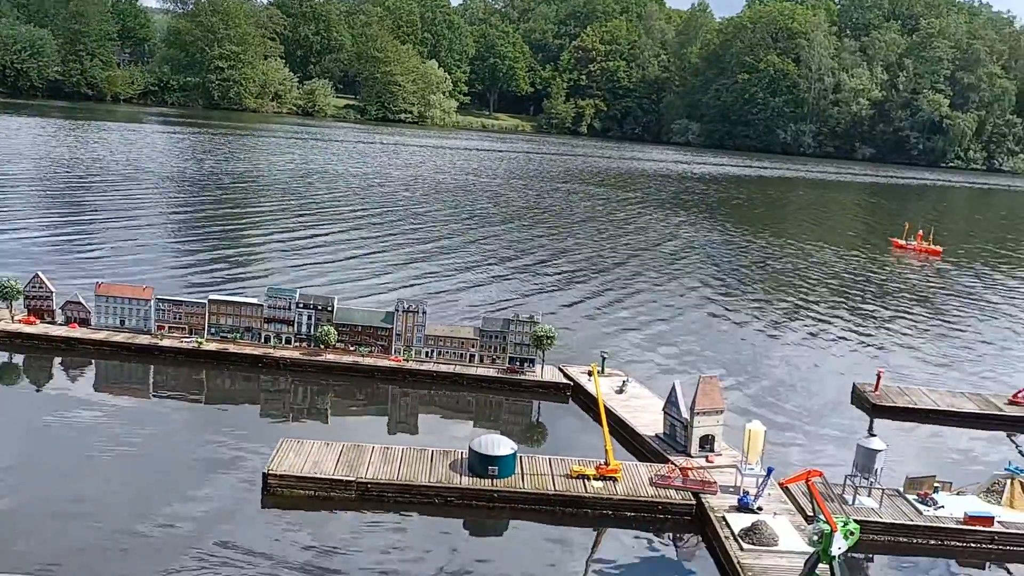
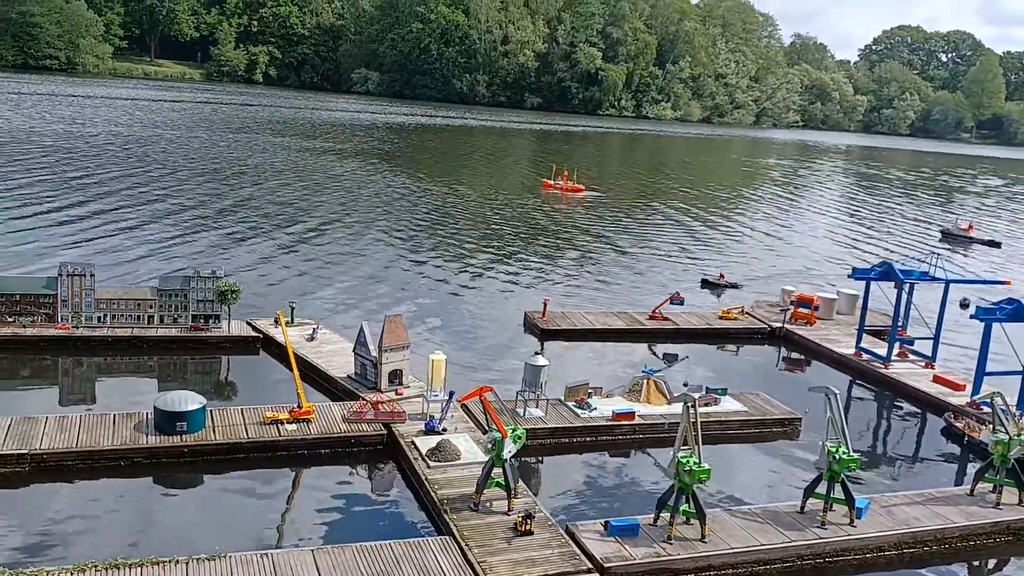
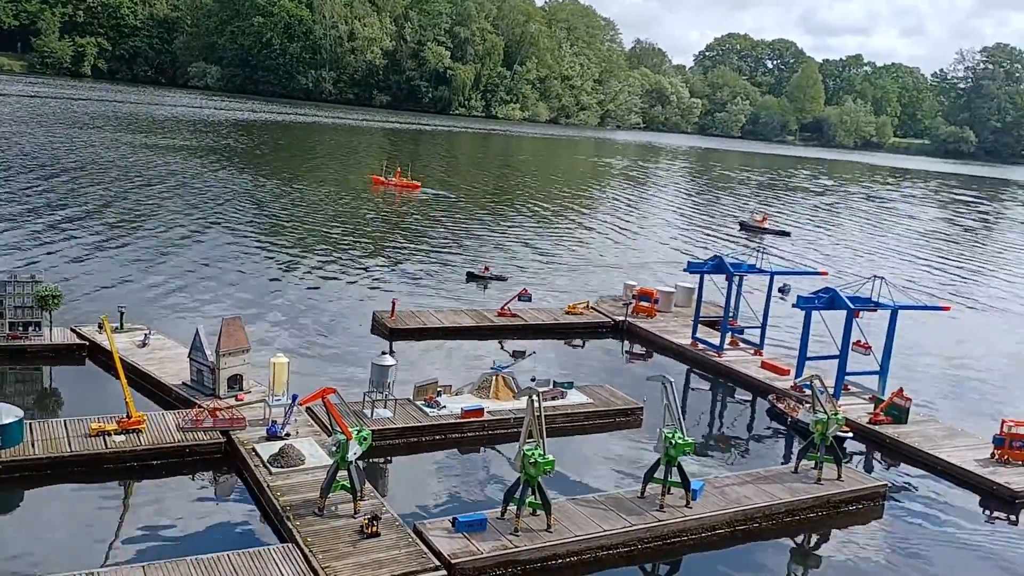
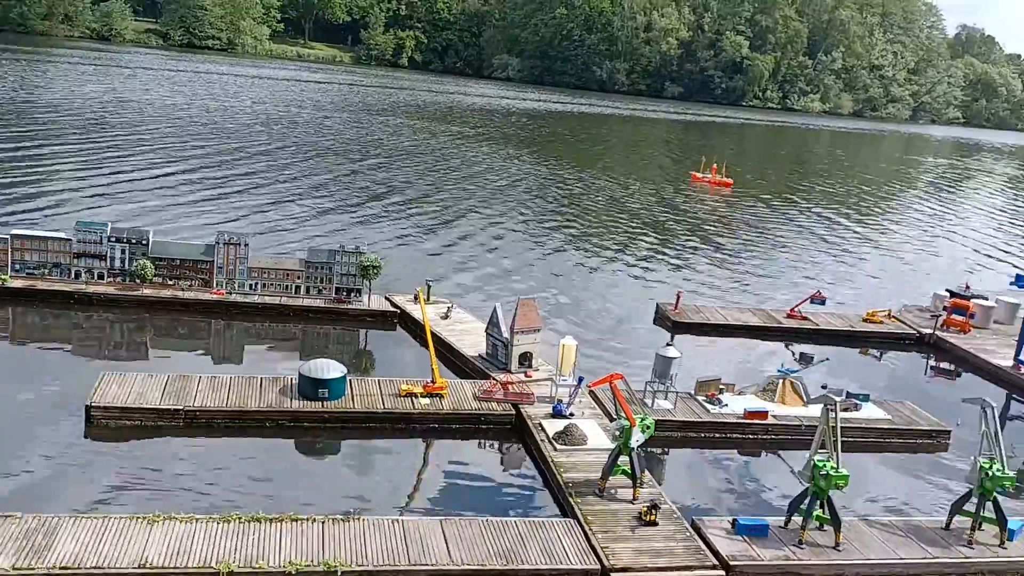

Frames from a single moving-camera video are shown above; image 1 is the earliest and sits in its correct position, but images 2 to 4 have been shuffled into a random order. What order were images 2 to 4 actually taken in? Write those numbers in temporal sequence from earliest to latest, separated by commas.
4, 2, 3
